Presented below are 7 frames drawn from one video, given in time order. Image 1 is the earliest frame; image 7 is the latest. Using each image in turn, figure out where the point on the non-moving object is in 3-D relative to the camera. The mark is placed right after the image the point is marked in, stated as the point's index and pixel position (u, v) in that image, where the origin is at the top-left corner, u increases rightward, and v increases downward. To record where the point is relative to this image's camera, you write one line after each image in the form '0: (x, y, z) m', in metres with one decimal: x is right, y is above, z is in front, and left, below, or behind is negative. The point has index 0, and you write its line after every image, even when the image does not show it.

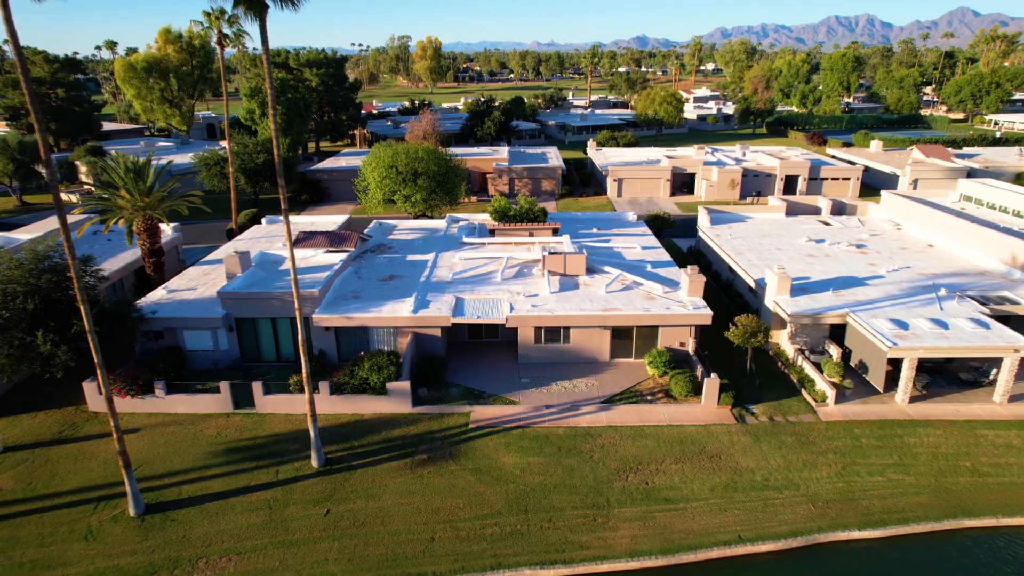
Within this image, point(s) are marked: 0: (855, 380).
0: (+10.0, -2.7, +18.9) m
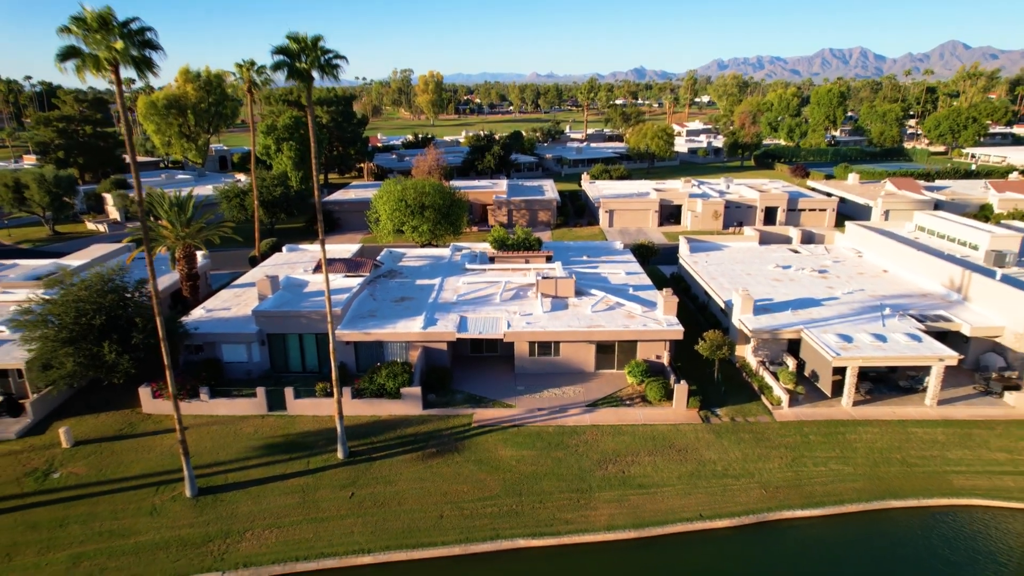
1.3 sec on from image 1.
0: (+9.9, -3.4, +21.7) m
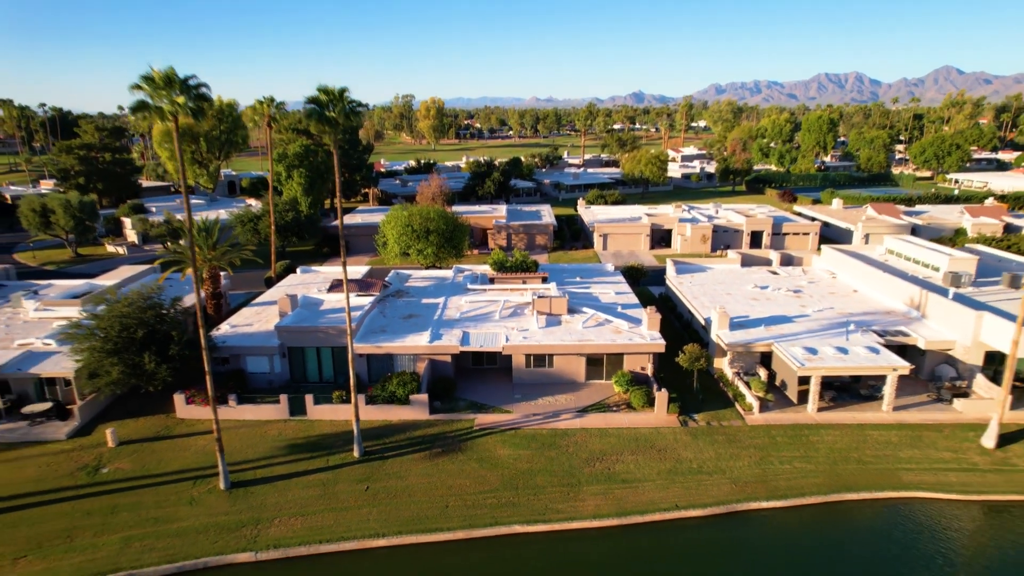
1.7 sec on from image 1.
0: (+9.9, -4.0, +23.9) m
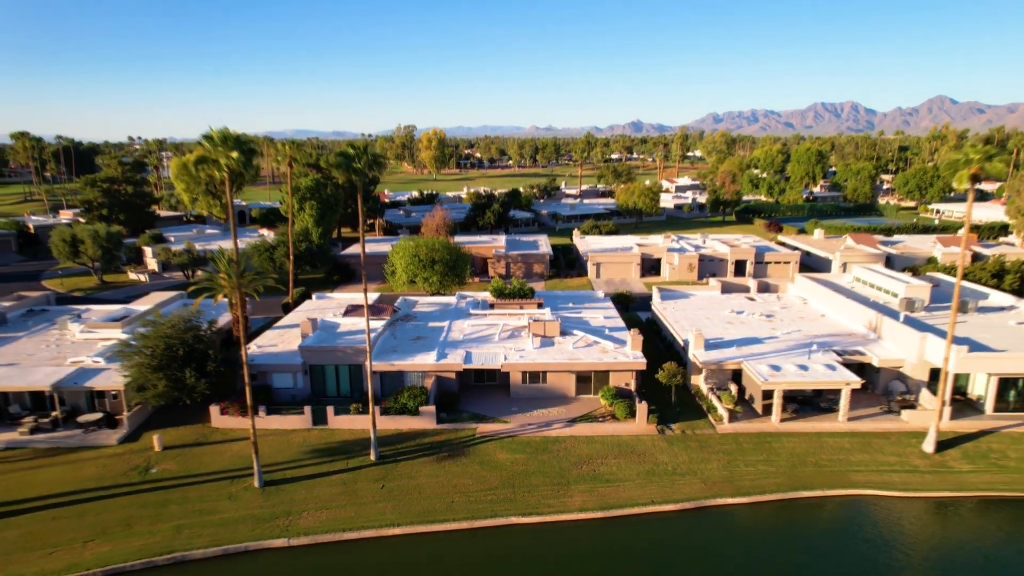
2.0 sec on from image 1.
0: (+9.8, -5.0, +26.8) m
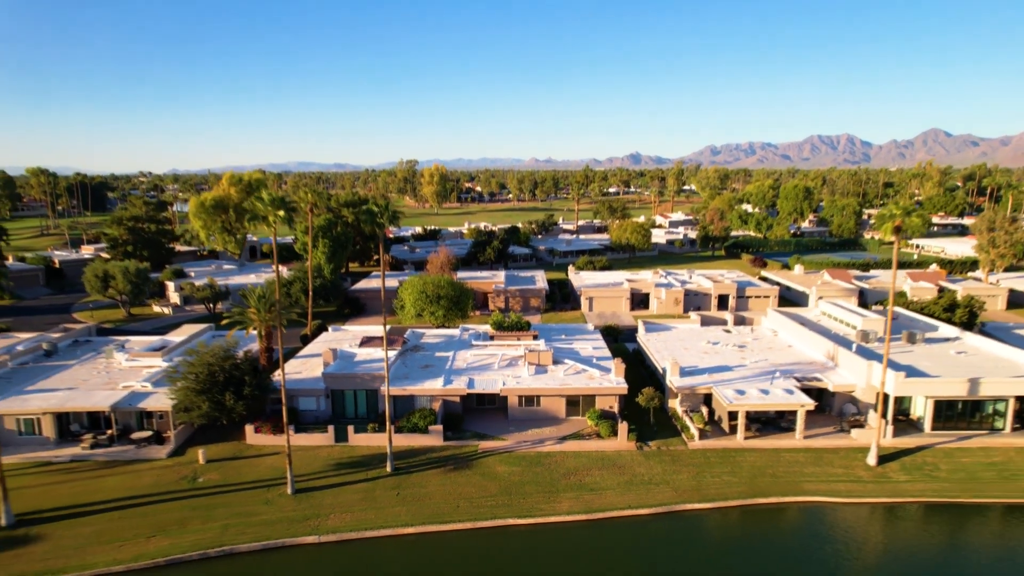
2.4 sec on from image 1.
0: (+9.7, -6.6, +30.4) m
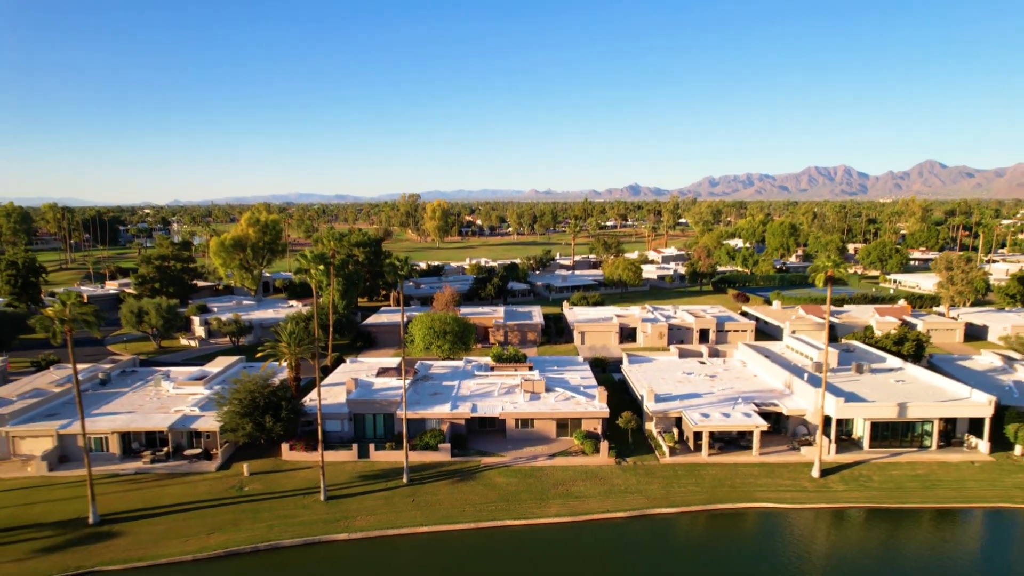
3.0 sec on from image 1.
0: (+9.5, -8.7, +35.3) m
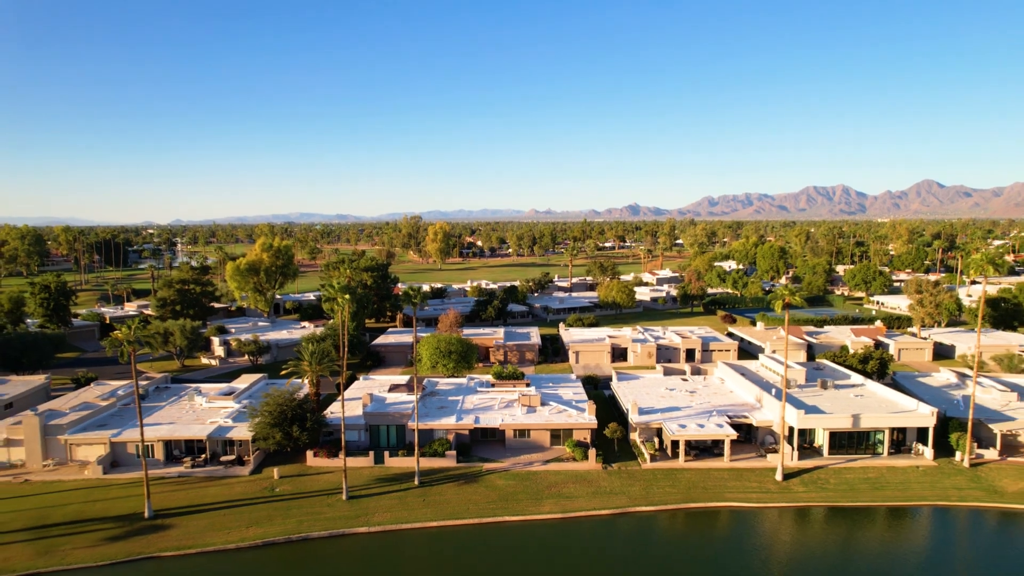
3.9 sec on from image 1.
0: (+9.4, -10.2, +39.5) m
